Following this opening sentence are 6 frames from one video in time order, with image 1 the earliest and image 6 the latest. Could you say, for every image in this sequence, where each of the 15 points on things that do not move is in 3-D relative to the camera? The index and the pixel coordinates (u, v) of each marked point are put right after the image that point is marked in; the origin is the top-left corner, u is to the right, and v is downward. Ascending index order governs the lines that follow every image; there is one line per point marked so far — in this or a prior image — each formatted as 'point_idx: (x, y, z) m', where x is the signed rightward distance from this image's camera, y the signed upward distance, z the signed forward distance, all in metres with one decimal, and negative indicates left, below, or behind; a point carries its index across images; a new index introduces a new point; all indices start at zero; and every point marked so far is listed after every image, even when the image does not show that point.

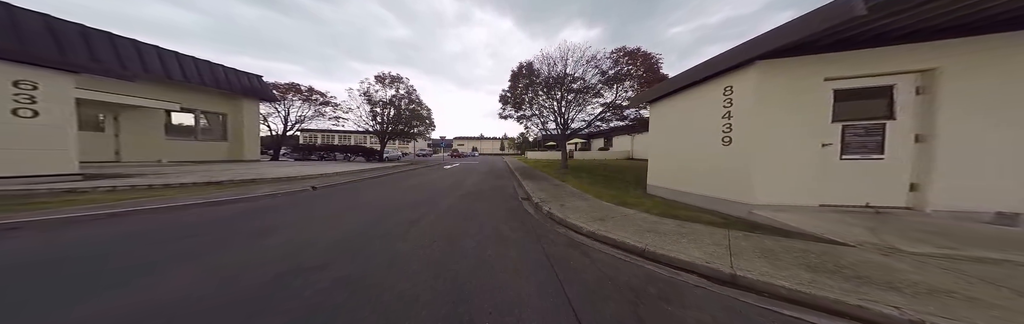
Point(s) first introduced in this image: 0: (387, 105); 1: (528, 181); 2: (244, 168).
0: (-12.1, +5.6, +18.0) m
1: (+0.9, -1.1, +9.6) m
2: (-14.0, -0.6, +10.0) m
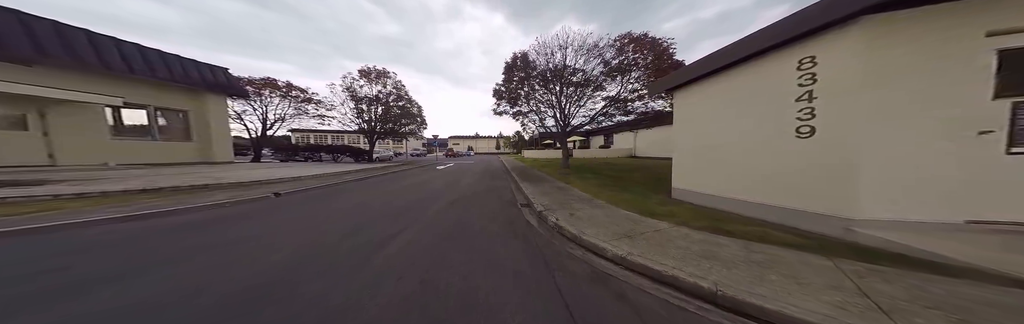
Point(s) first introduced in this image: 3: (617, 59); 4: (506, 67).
0: (-12.5, +5.5, +17.0) m
1: (+0.8, -1.1, +8.8) m
2: (-14.2, -0.7, +8.9) m
3: (+5.4, +5.0, +9.4) m
4: (-0.2, +7.4, +14.3) m
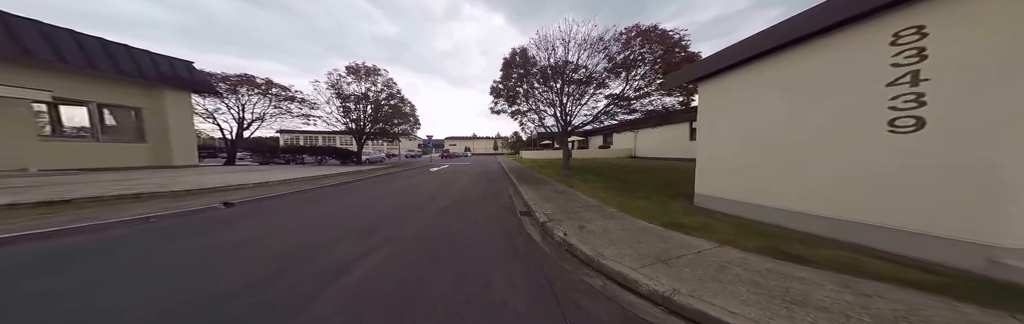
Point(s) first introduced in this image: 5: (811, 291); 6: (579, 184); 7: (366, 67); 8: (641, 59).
0: (-12.9, +5.3, +16.1) m
1: (+0.7, -1.2, +8.3) m
2: (-14.3, -0.8, +8.0) m
3: (+5.2, +5.0, +9.0) m
4: (-0.5, +7.3, +13.7) m
5: (+2.1, -0.9, +1.3) m
6: (+3.0, -1.1, +7.6) m
7: (-12.4, +8.1, +16.3) m
8: (+5.9, +4.5, +8.5) m
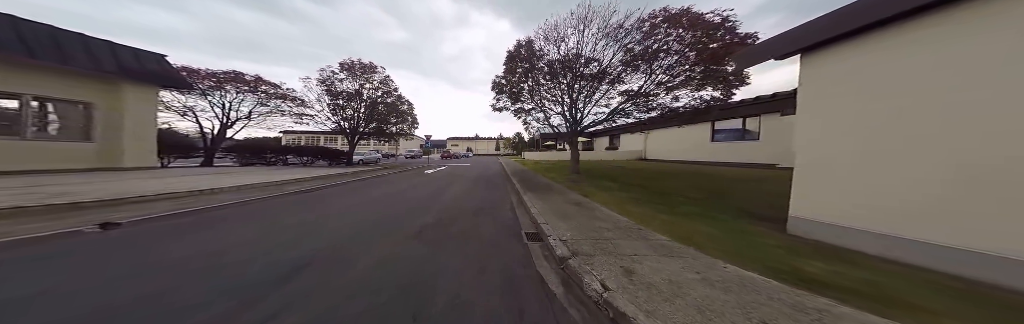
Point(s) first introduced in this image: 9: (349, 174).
0: (-12.7, +5.2, +15.2) m
1: (+0.7, -1.3, +7.2) m
2: (-14.2, -0.9, +7.0) m
3: (+5.4, +4.9, +7.9) m
4: (-0.4, +7.2, +12.7) m
5: (+2.1, -0.9, +0.2) m
6: (+3.1, -1.2, +6.5) m
7: (-12.3, +8.0, +15.4) m
8: (+6.0, +4.4, +7.4) m
9: (-11.0, -0.8, +12.8) m
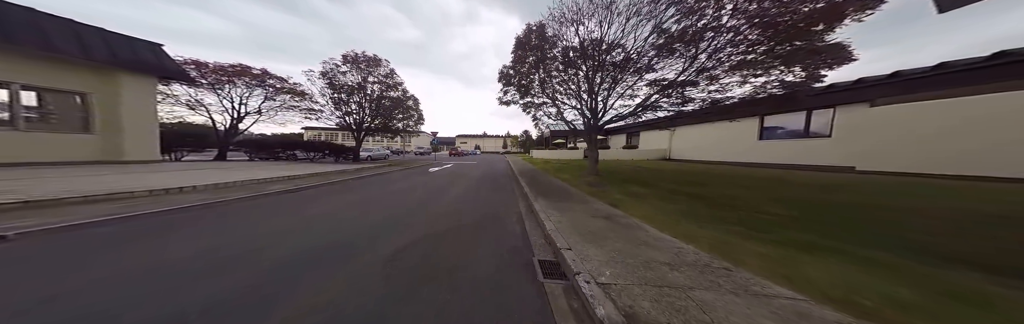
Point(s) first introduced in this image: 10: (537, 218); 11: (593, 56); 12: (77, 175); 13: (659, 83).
0: (-11.9, +5.5, +14.6) m
1: (+1.1, -1.2, +6.0) m
2: (-13.9, -0.6, +6.6) m
3: (+5.8, +4.9, +6.5) m
4: (+0.3, +7.3, +11.6) m
5: (+2.1, -0.9, -1.0) m
6: (+3.3, -1.2, +5.2) m
7: (-11.4, +8.3, +14.7) m
8: (+6.3, +4.3, +6.0) m
9: (-10.4, -0.6, +12.2) m
10: (+0.6, -1.4, +4.9) m
11: (+4.3, +5.6, +10.0) m
12: (-16.1, -0.4, +7.0) m
13: (+6.7, +3.6, +8.6) m
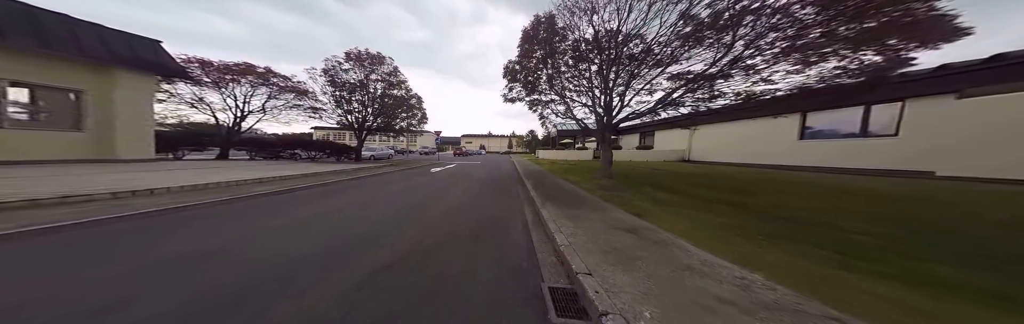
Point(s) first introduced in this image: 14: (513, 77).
0: (-11.5, +5.5, +14.3) m
1: (+1.2, -1.3, +5.3) m
2: (-13.7, -0.6, +6.3) m
3: (+6.0, +4.8, +5.6) m
4: (+0.7, +7.2, +10.9) m
5: (+2.0, -1.0, -1.8) m
6: (+3.5, -1.2, +4.4) m
7: (-11.0, +8.3, +14.4) m
8: (+6.5, +4.3, +5.1) m
9: (-10.1, -0.6, +11.8) m
10: (+0.7, -1.5, +4.2) m
11: (+4.6, +5.6, +9.2) m
12: (-15.9, -0.4, +6.8) m
13: (+7.0, +3.5, +7.7) m
14: (0.0, +5.3, +12.1) m
